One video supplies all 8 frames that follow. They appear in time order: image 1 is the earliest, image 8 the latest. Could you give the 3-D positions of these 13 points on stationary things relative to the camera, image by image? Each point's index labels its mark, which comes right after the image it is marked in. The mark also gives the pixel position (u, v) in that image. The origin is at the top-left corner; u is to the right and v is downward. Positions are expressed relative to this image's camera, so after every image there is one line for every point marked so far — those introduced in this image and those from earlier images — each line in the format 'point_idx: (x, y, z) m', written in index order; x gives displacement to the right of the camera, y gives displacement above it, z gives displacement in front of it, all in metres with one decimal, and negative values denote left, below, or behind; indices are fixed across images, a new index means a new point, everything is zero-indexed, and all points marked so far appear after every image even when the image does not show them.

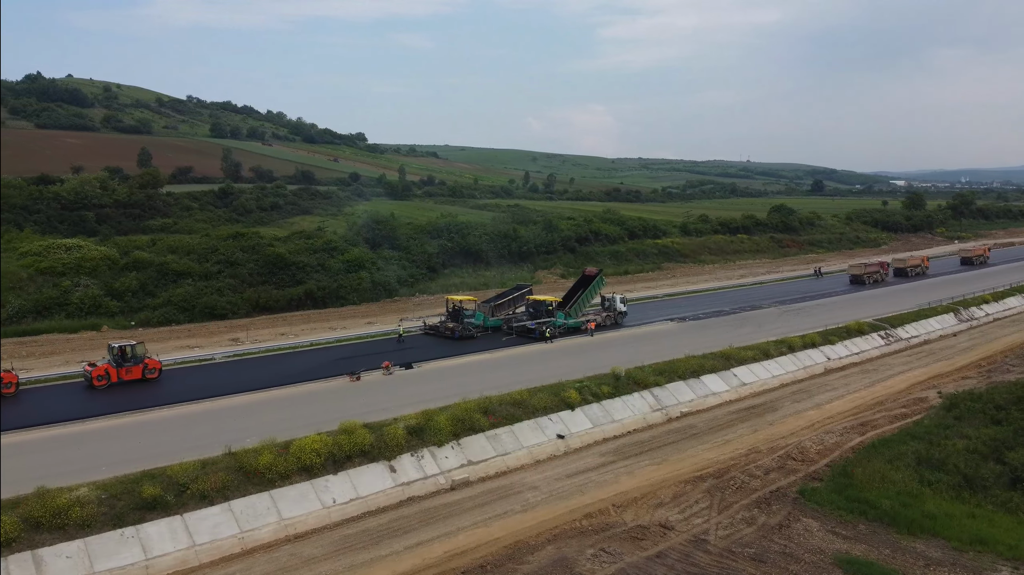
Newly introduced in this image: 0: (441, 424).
0: (-1.6, -3.0, +18.0) m
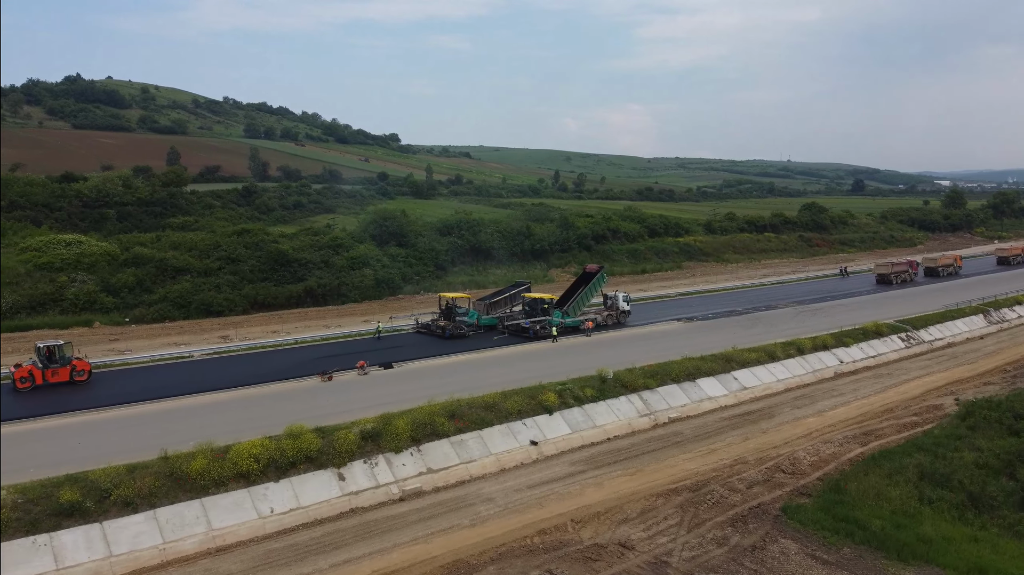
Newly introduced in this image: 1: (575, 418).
0: (-2.3, -2.9, +16.8) m
1: (+1.5, -3.0, +19.2) m
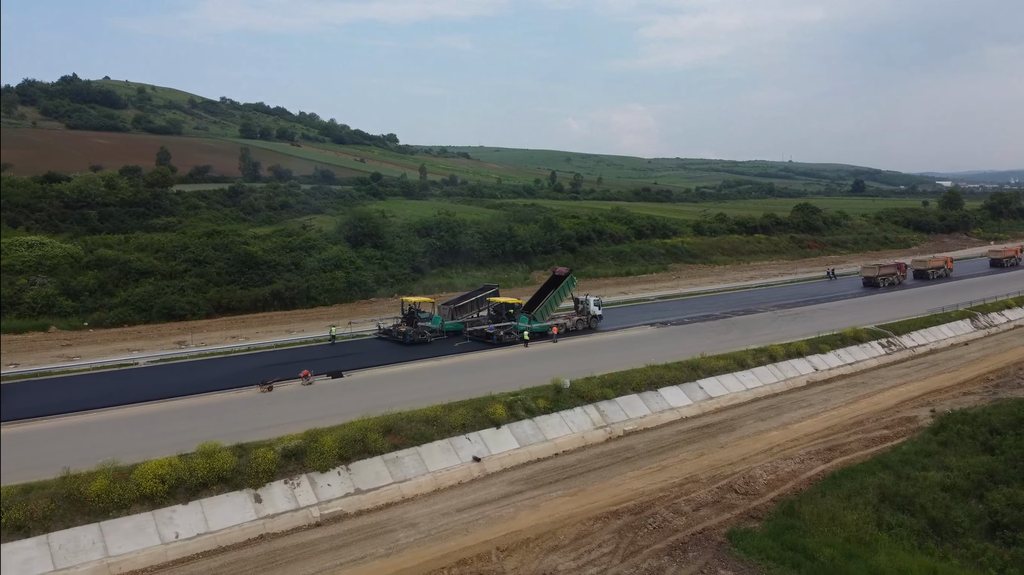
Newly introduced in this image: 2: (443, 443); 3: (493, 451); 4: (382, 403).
0: (-3.5, -3.0, +15.7) m
1: (+0.3, -3.1, +18.1) m
2: (-1.4, -3.2, +17.0) m
3: (-0.4, -3.4, +17.3) m
4: (-3.0, -2.7, +18.9) m
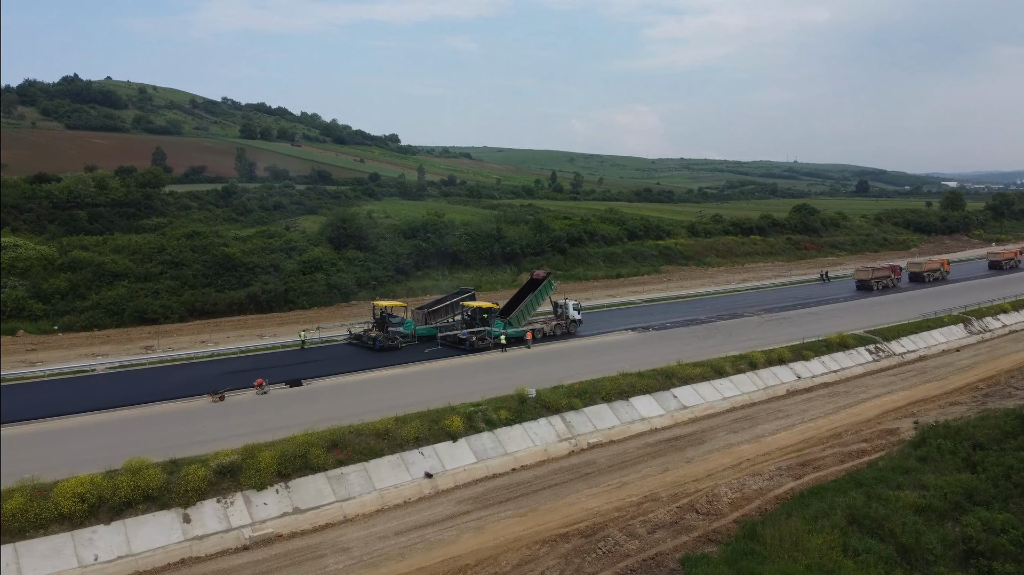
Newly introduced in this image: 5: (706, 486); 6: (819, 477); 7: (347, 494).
0: (-4.4, -3.1, +14.8) m
1: (-0.6, -3.3, +17.2) m
2: (-2.3, -3.3, +16.2) m
3: (-1.3, -3.5, +16.5) m
4: (-3.9, -2.8, +18.1) m
5: (+3.6, -3.6, +15.3) m
6: (+5.8, -3.6, +15.8) m
7: (-3.0, -3.7, +15.1) m
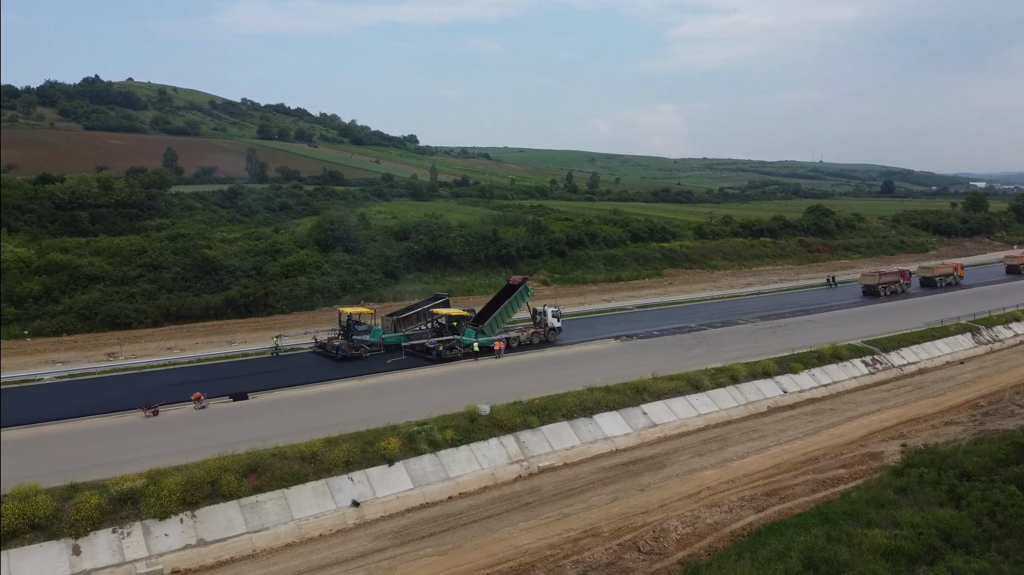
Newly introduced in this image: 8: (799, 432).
0: (-5.6, -3.3, +13.6) m
1: (-1.7, -3.4, +15.9) m
2: (-3.5, -3.5, +14.9) m
3: (-2.4, -3.7, +15.1) m
4: (-4.9, -3.0, +16.8) m
5: (+2.4, -3.8, +13.8) m
6: (+4.6, -3.8, +14.2) m
7: (-4.2, -3.9, +13.8) m
8: (+6.3, -3.2, +18.5) m
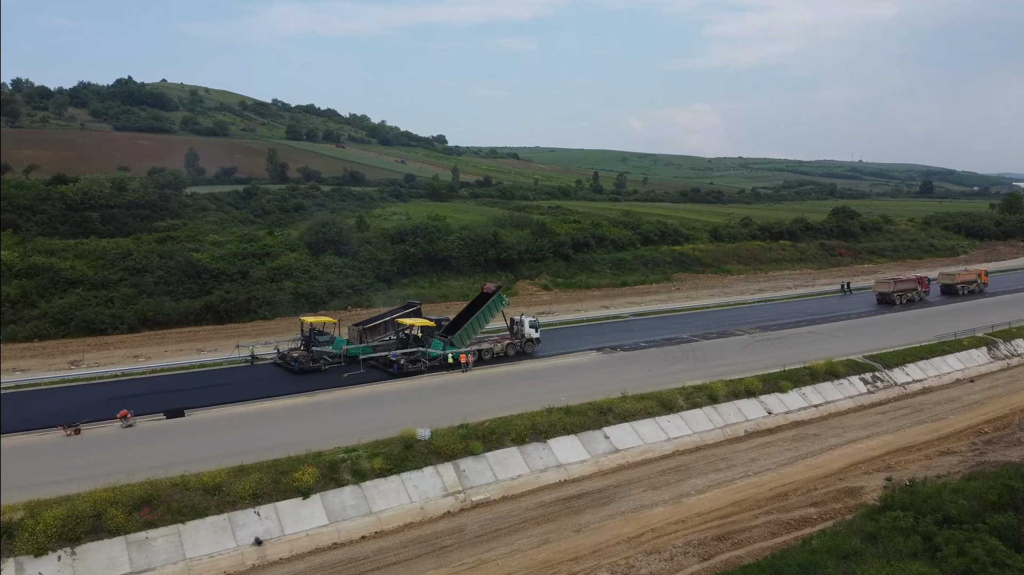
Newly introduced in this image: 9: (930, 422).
0: (-6.9, -3.5, +12.3) m
1: (-2.9, -3.7, +14.5) m
2: (-4.7, -3.7, +13.5) m
3: (-3.7, -3.9, +13.7) m
4: (-6.1, -3.2, +15.5) m
5: (+1.1, -4.1, +12.3) m
6: (+3.3, -4.1, +12.6) m
7: (-5.5, -4.1, +12.5) m
8: (+5.2, -3.5, +16.7) m
9: (+9.8, -3.2, +19.6) m
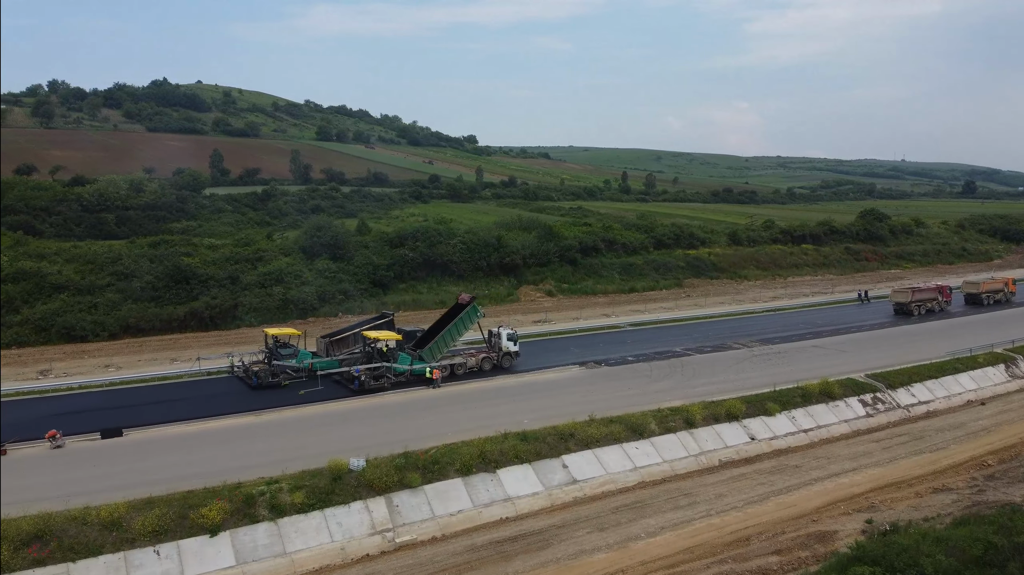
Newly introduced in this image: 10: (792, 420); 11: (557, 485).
0: (-8.1, -3.8, +11.3) m
1: (-4.1, -4.0, +13.3) m
2: (-5.9, -4.0, +12.4) m
3: (-4.9, -4.2, +12.6) m
4: (-7.2, -3.5, +14.4) m
5: (-0.2, -4.4, +10.9) m
6: (+2.1, -4.4, +11.1) m
7: (-6.7, -4.4, +11.4) m
8: (+4.2, -3.8, +15.1) m
9: (+8.9, -3.5, +17.8) m
10: (+6.6, -3.1, +19.6) m
11: (+0.9, -3.8, +16.0) m
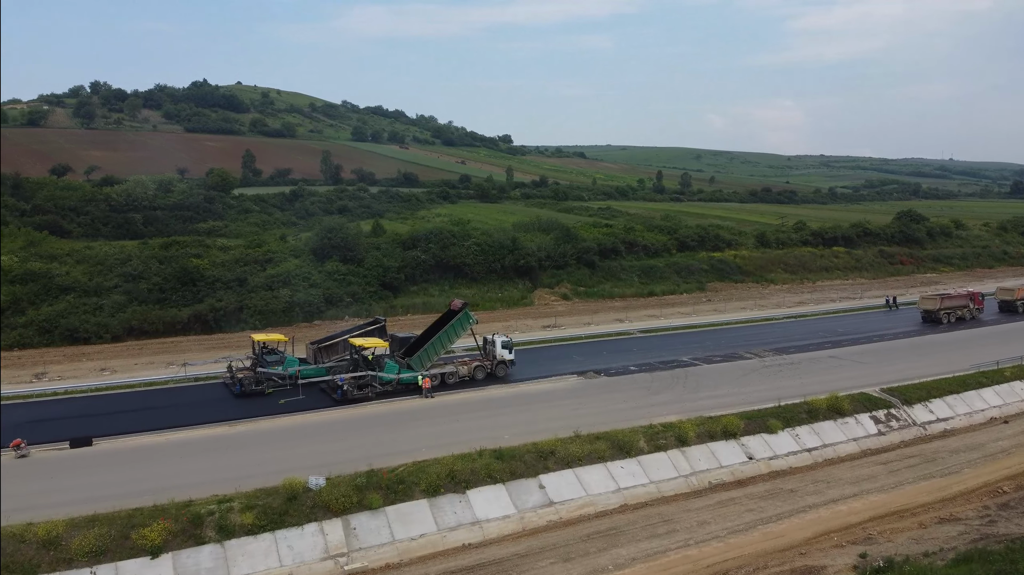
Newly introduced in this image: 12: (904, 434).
0: (-8.9, -3.9, +10.8) m
1: (-4.7, -4.1, +12.6) m
2: (-6.6, -4.1, +11.8) m
3: (-5.5, -4.4, +11.9) m
4: (-7.8, -3.6, +13.9) m
5: (-0.9, -4.6, +10.0) m
6: (+1.3, -4.6, +10.1) m
7: (-7.4, -4.5, +10.8) m
8: (+3.6, -4.0, +14.0) m
9: (+8.5, -3.7, +16.5) m
10: (+6.2, -3.3, +18.4) m
11: (+0.4, -3.9, +15.1) m
12: (+9.2, -3.4, +19.5) m
